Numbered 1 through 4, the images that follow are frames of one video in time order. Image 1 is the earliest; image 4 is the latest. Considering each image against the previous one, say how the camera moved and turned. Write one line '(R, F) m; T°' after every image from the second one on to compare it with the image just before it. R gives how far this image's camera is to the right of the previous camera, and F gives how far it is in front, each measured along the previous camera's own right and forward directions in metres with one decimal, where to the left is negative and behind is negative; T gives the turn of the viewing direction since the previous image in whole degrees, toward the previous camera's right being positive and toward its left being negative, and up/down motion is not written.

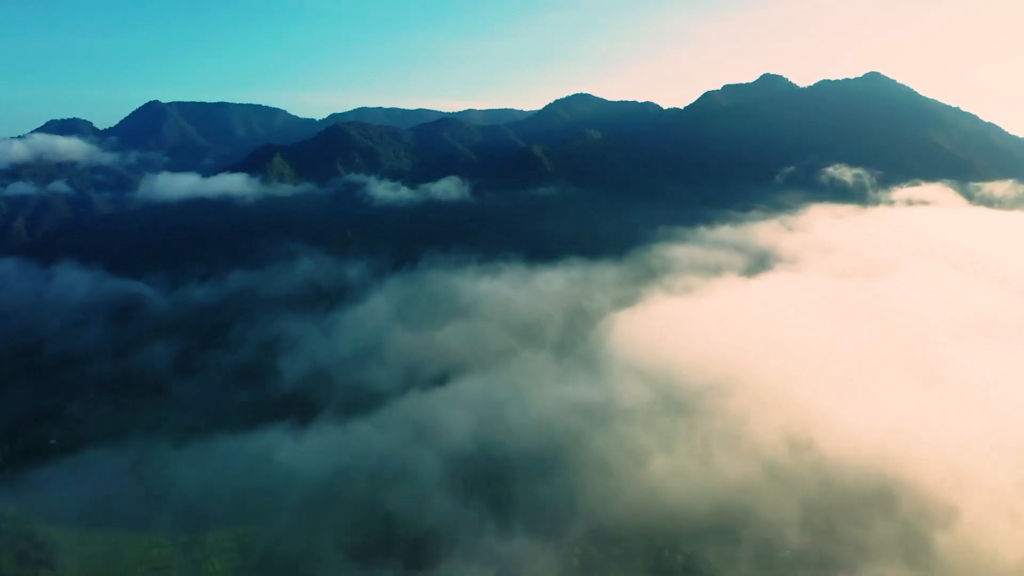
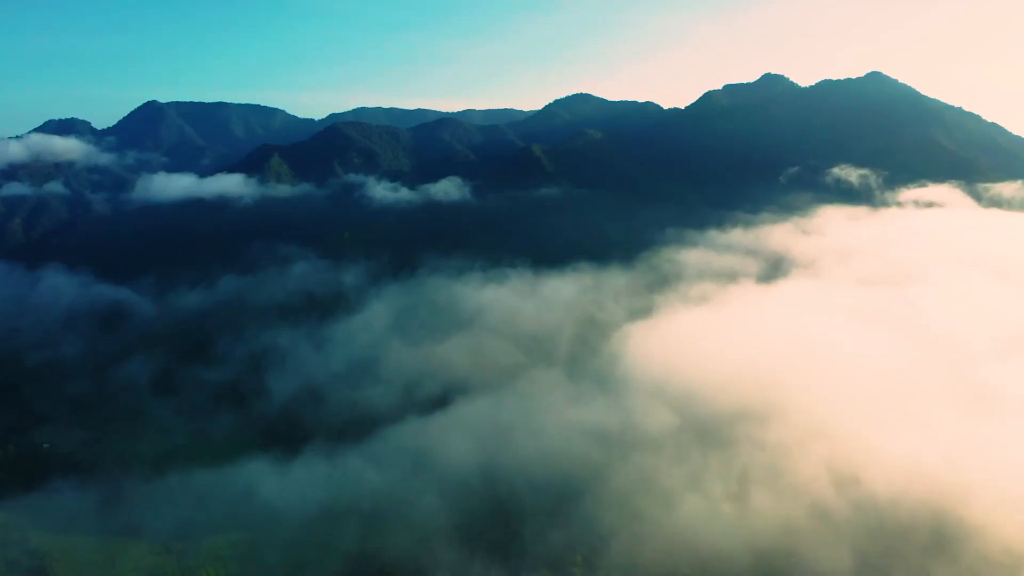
(-0.9, +5.1) m; 0°
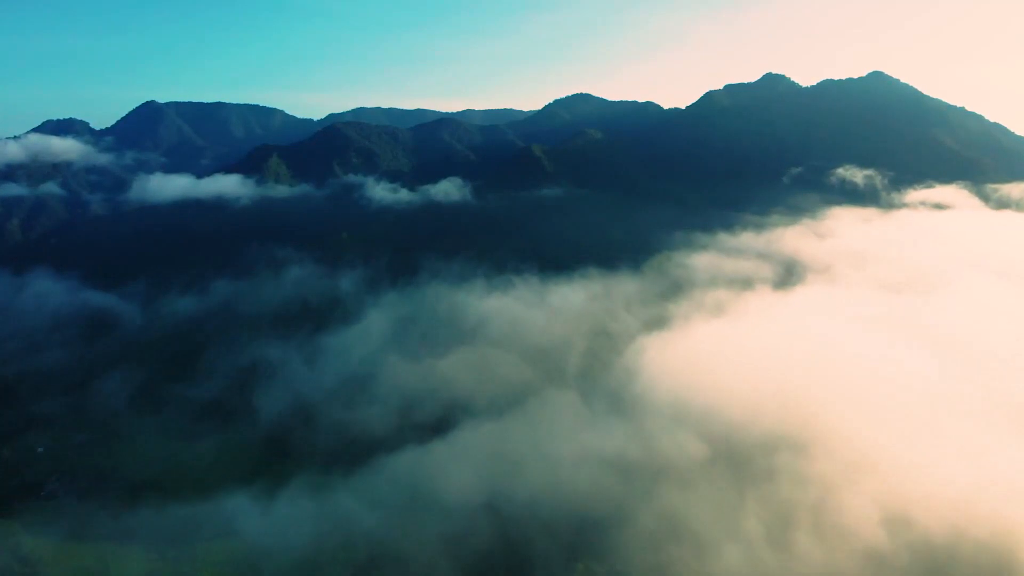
(-0.8, +4.2) m; 0°
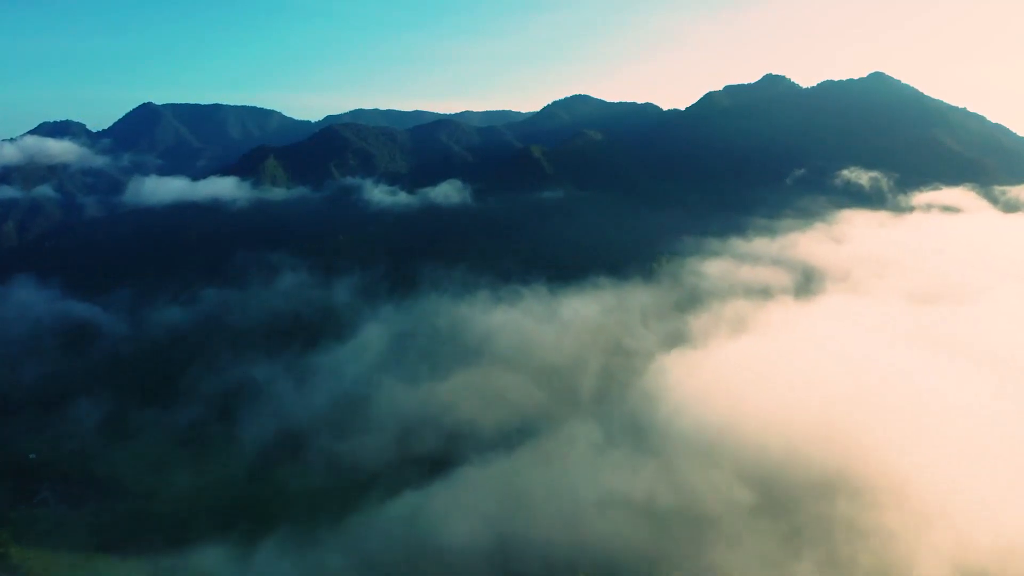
(-1.1, +5.0) m; 0°
